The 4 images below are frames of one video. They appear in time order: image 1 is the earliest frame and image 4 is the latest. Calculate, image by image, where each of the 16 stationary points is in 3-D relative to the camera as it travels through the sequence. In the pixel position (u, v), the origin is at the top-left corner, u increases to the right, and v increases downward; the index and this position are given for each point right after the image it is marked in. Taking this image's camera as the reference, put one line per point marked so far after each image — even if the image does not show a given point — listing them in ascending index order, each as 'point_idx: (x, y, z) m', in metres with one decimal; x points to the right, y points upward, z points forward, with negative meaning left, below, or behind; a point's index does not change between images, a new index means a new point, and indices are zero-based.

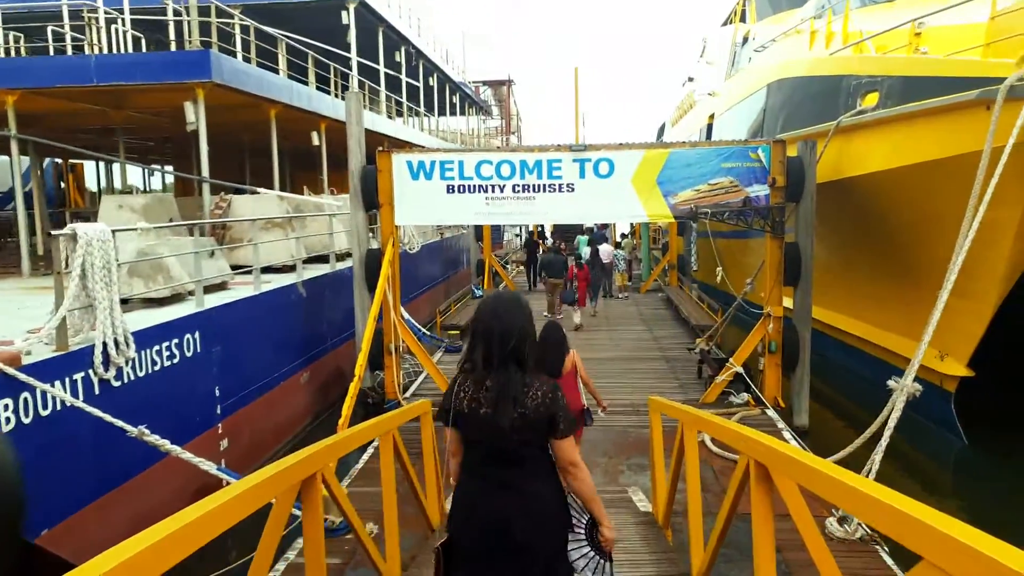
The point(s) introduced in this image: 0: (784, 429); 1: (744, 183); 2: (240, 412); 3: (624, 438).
0: (+2.2, -1.2, +6.5) m
1: (+2.0, +0.9, +6.9) m
2: (-2.2, -1.0, +6.4) m
3: (+0.9, -1.2, +6.4) m
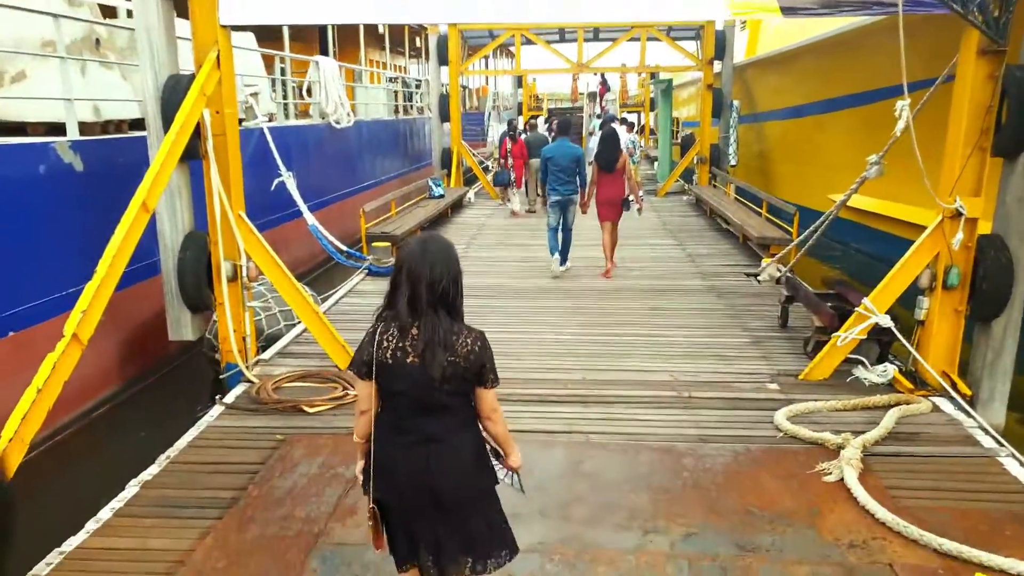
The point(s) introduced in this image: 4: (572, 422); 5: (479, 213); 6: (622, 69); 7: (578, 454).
0: (+2.0, -0.6, +3.2) m
1: (+1.7, +1.4, +3.3) m
2: (-2.4, -0.4, +3.0) m
3: (+0.6, -0.7, +3.0) m
4: (+0.3, -0.6, +3.5) m
5: (-0.4, +0.9, +9.9) m
6: (+1.6, +3.2, +11.7) m
7: (+0.3, -0.7, +3.2) m
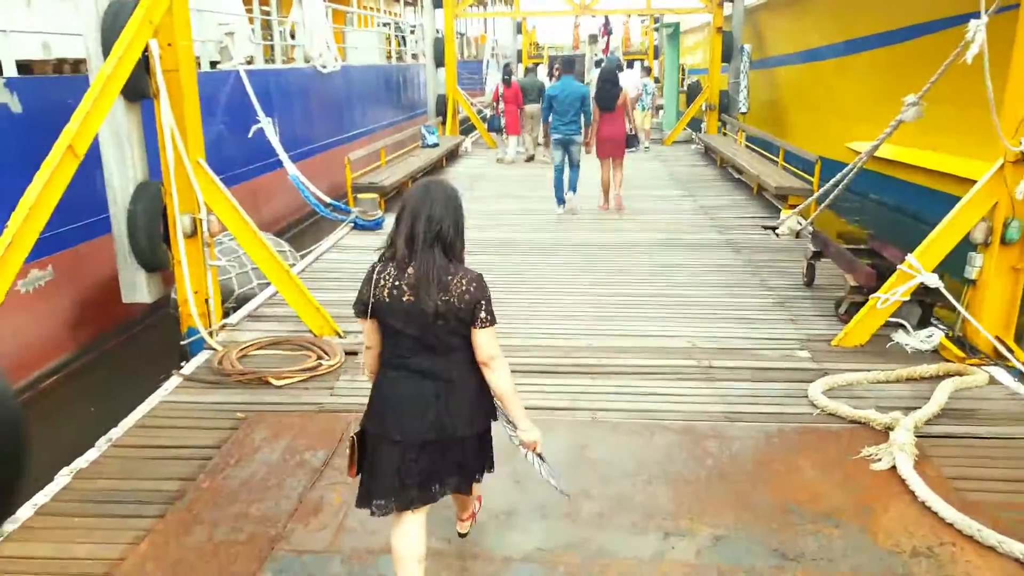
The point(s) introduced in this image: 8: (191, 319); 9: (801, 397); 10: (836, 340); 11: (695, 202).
0: (+1.9, -0.5, +2.7) m
1: (+1.7, +1.6, +2.7) m
2: (-2.4, -0.3, +2.6) m
3: (+0.6, -0.5, +2.6) m
4: (+0.3, -0.4, +3.1) m
5: (-0.4, +1.5, +9.4) m
6: (+1.6, +3.8, +11.1) m
7: (+0.2, -0.5, +2.7) m
8: (-1.4, -0.1, +3.5) m
9: (+1.1, -0.4, +3.0) m
10: (+1.4, -0.2, +3.5) m
11: (+1.5, +0.7, +6.8) m
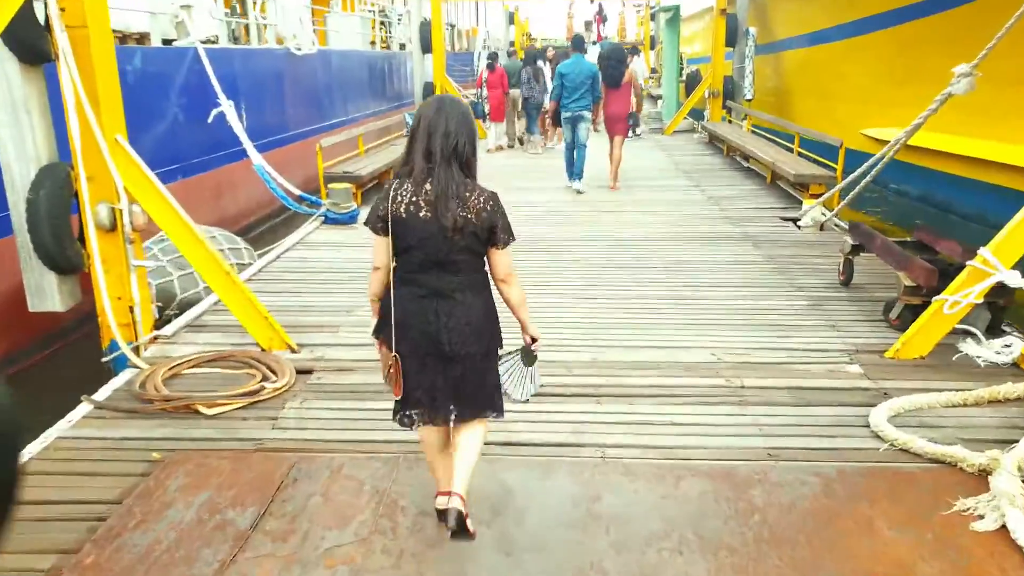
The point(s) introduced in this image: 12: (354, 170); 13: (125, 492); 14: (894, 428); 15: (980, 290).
0: (+1.9, -0.5, +2.1) m
1: (+1.7, +1.6, +2.1) m
2: (-2.5, -0.3, +1.9) m
3: (+0.6, -0.6, +2.0) m
4: (+0.2, -0.4, +2.5) m
5: (-0.5, +1.5, +8.7) m
6: (+1.5, +3.9, +10.4) m
7: (+0.2, -0.5, +2.1) m
8: (-1.5, -0.2, +2.9) m
9: (+1.1, -0.4, +2.4) m
10: (+1.4, -0.2, +2.9) m
11: (+1.5, +0.7, +6.2) m
12: (-1.1, +0.8, +5.7) m
13: (-1.0, -0.5, +2.1) m
14: (+1.1, -0.4, +2.4) m
15: (+1.6, 0.0, +2.7) m
